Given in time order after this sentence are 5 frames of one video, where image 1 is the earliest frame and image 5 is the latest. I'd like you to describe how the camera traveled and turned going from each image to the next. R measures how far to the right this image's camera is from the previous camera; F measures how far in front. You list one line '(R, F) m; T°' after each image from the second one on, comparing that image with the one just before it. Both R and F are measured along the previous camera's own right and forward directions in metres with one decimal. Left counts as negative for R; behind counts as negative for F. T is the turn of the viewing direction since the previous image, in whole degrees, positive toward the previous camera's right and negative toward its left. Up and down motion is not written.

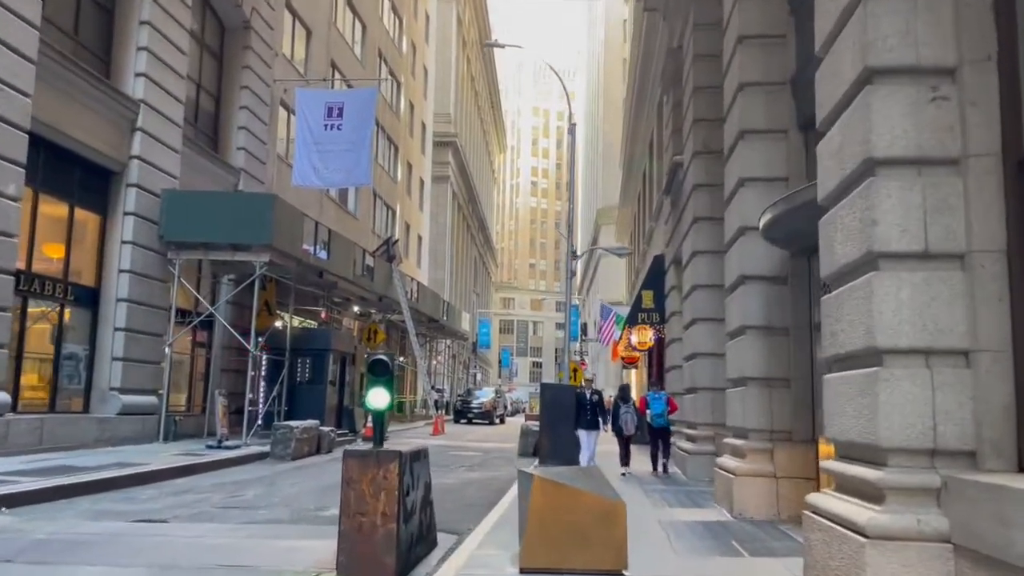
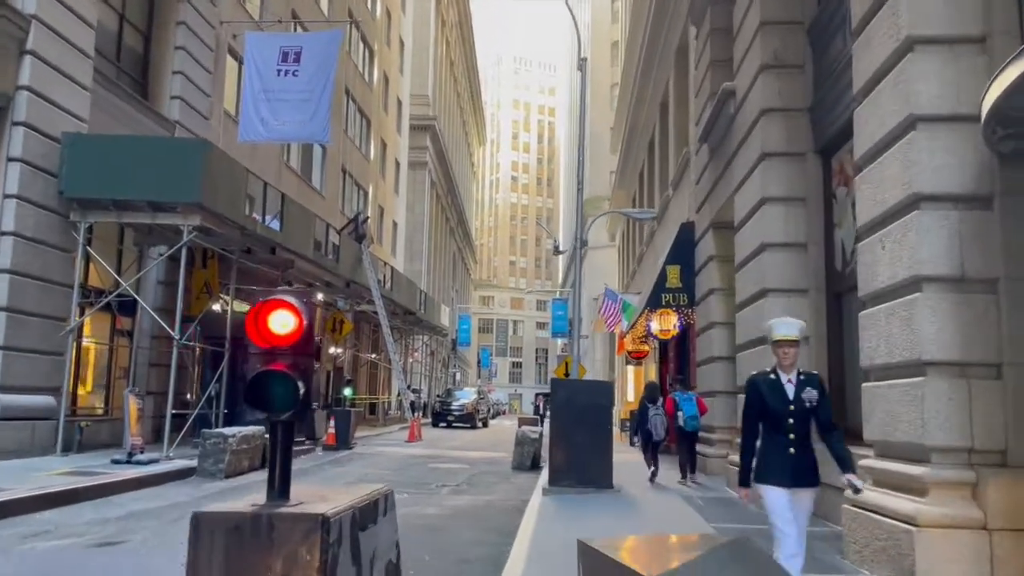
(-0.3, +4.0) m; +2°
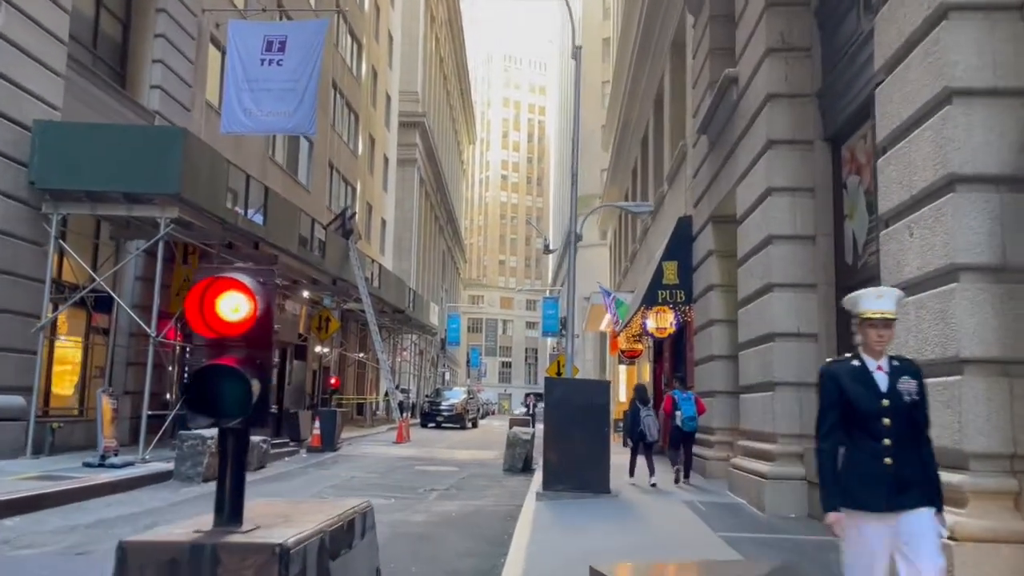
(0.0, +0.6) m; +1°
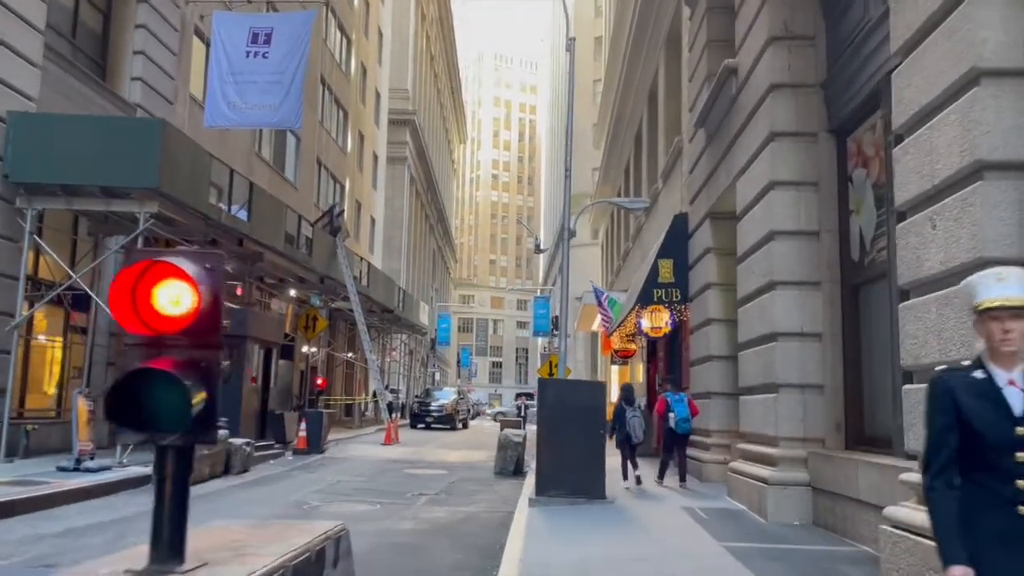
(0.0, +0.4) m; +1°
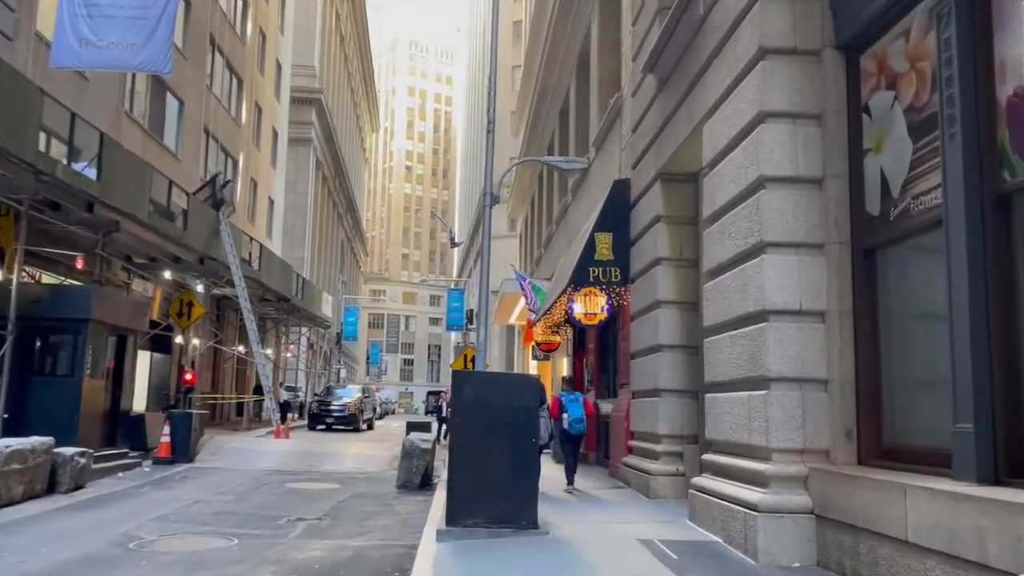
(+0.1, +2.6) m; +6°
